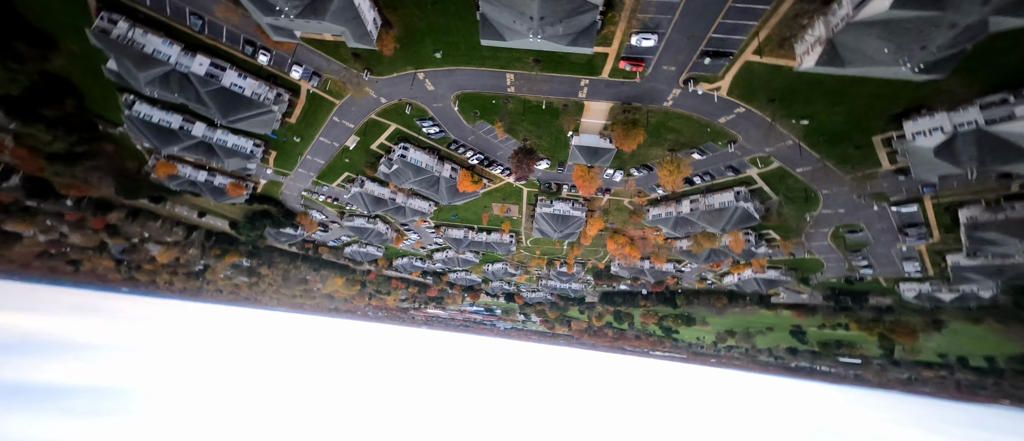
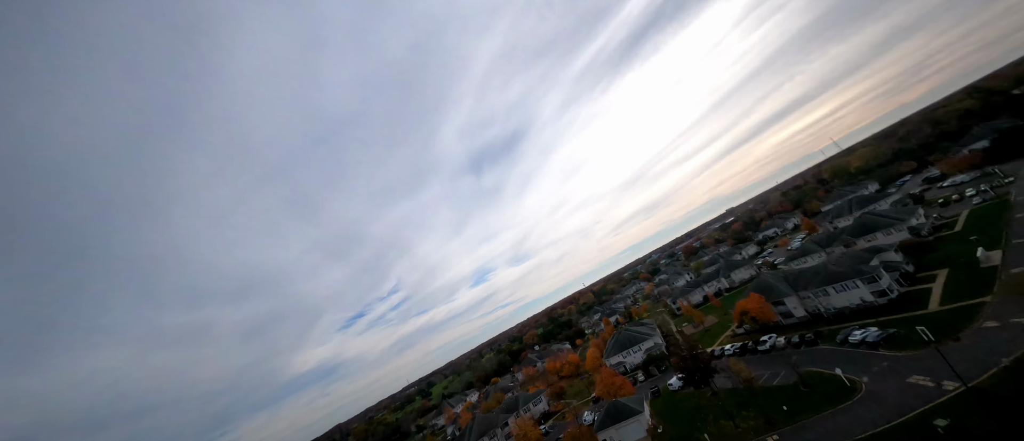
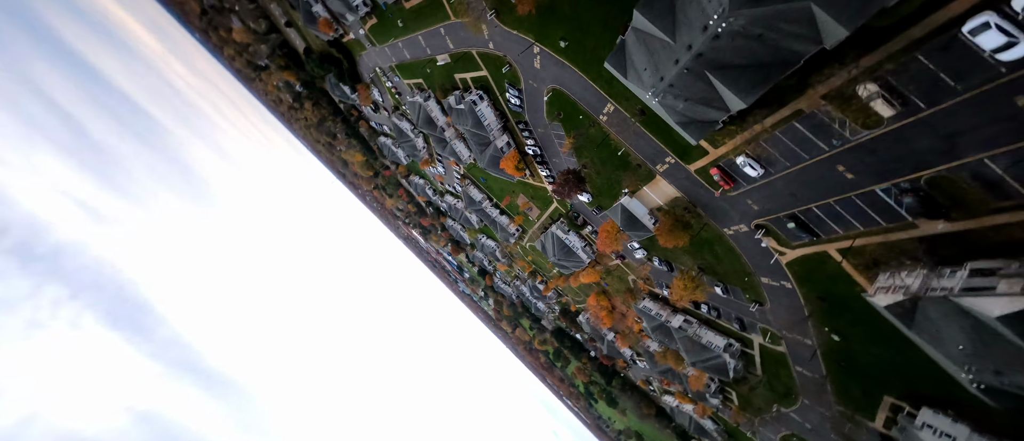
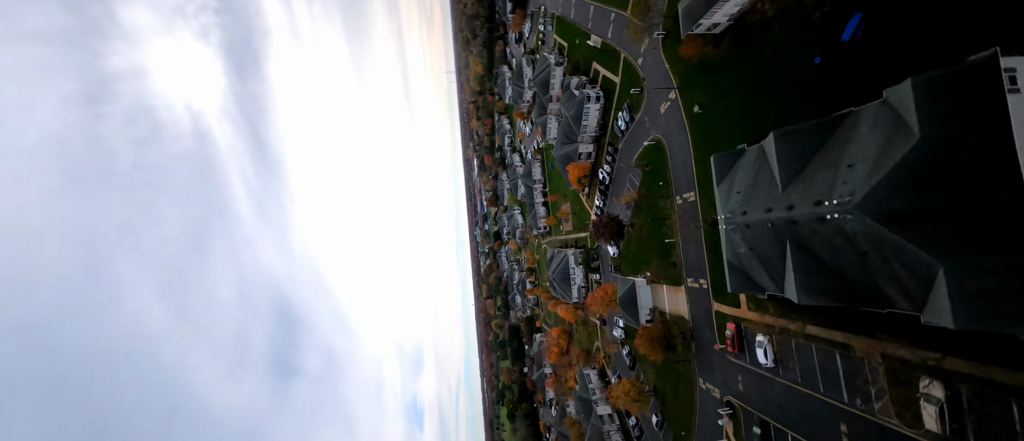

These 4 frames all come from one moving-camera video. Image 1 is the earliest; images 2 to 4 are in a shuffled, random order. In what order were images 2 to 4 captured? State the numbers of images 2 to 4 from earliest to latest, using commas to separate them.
3, 4, 2
